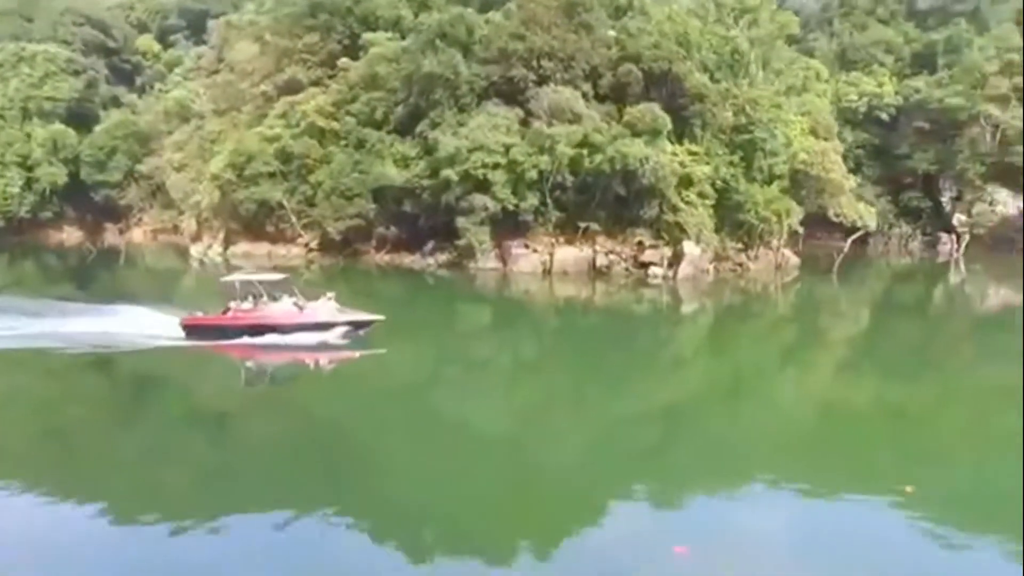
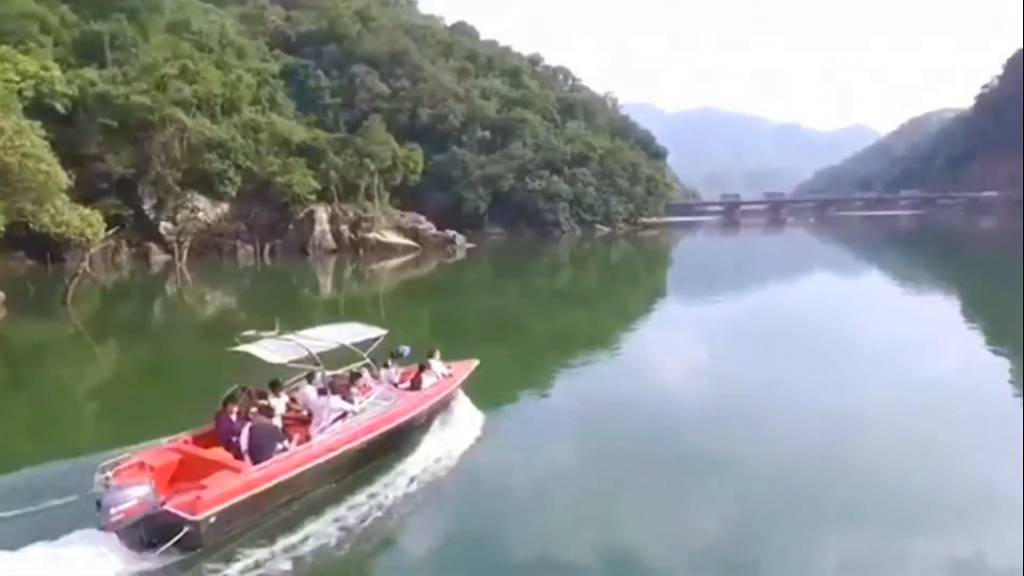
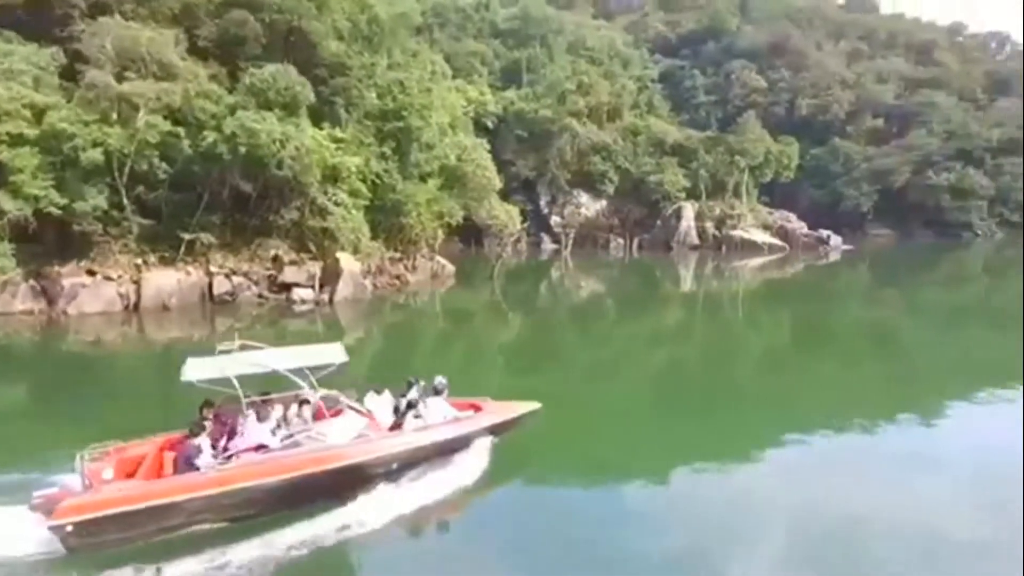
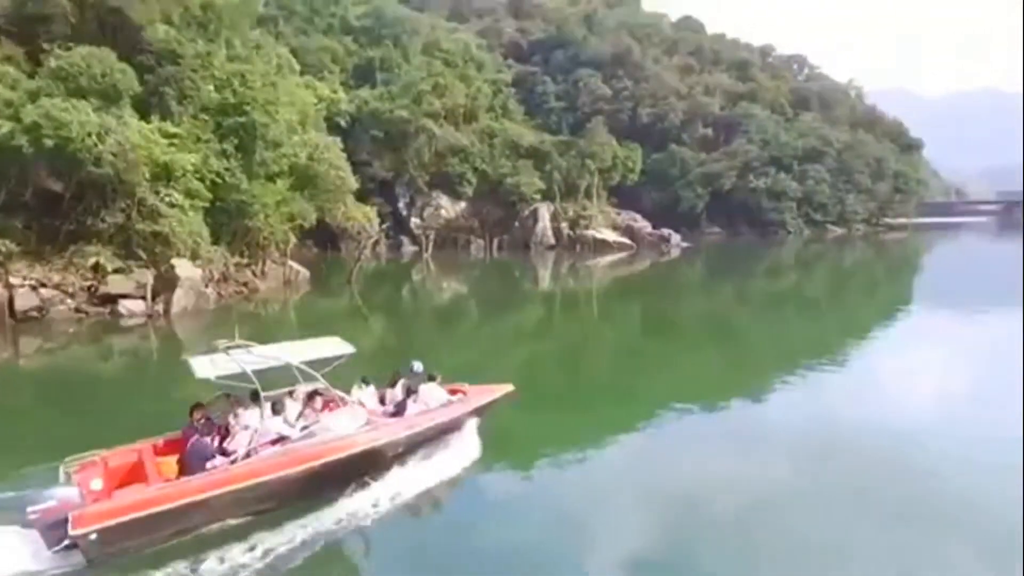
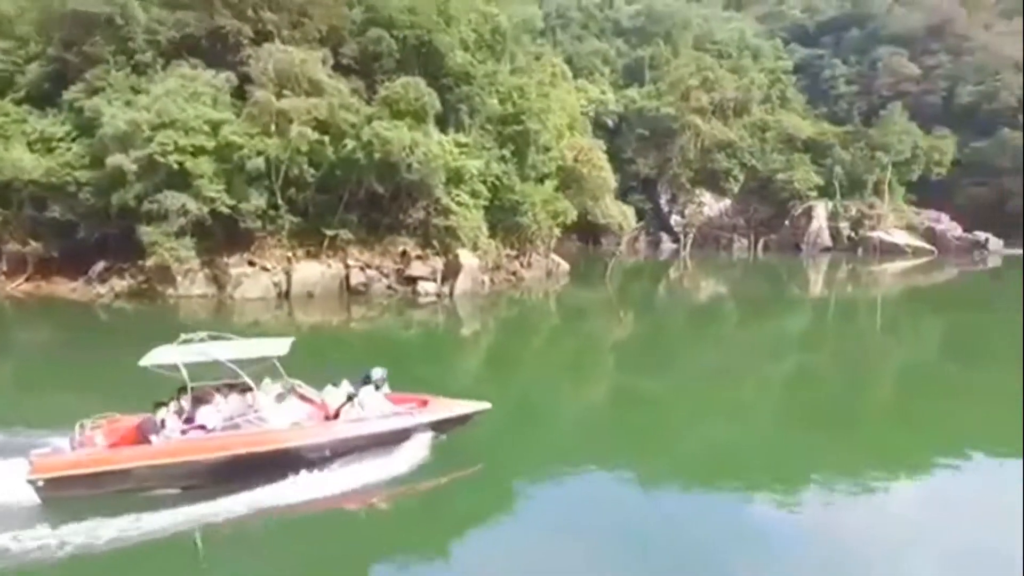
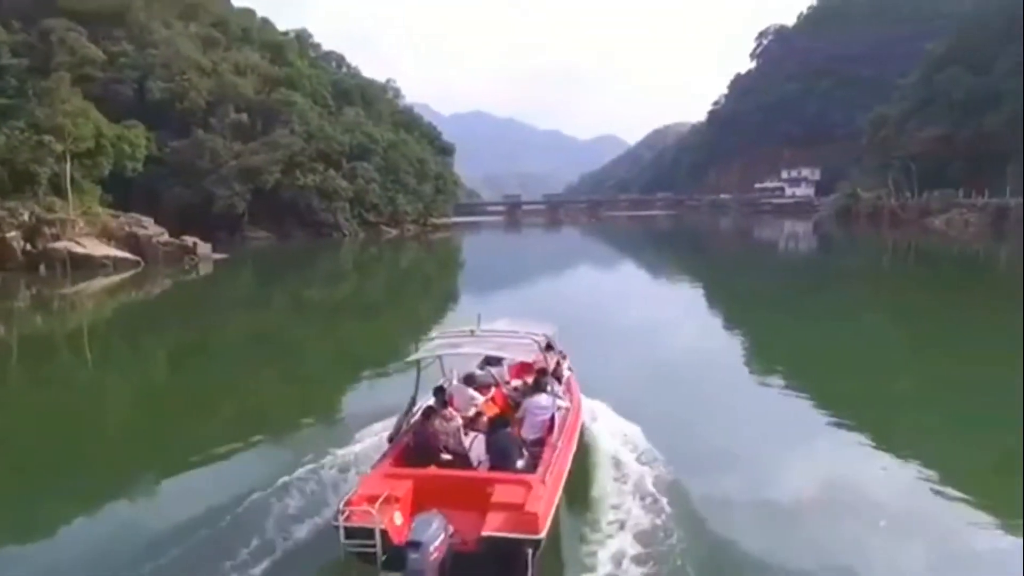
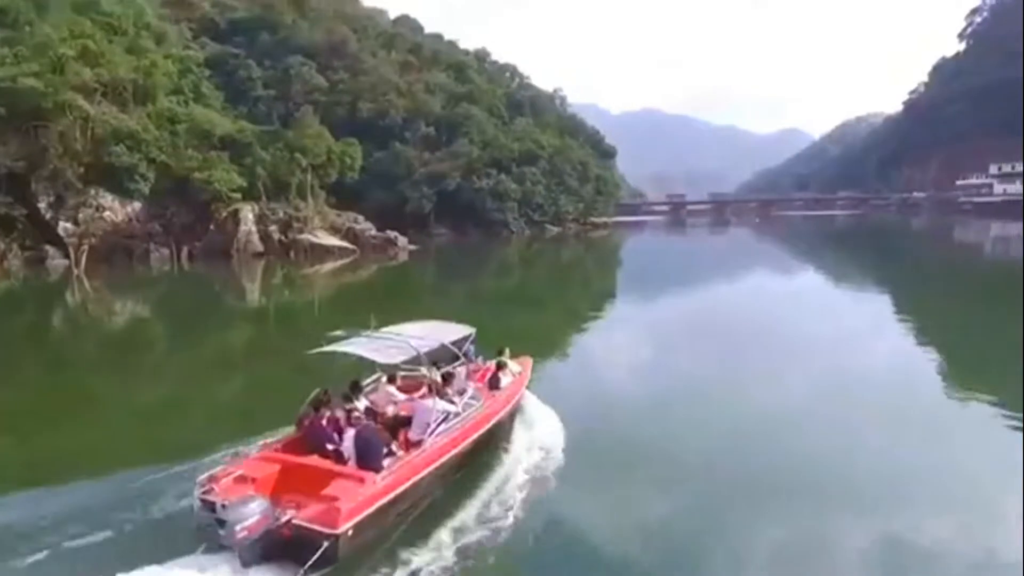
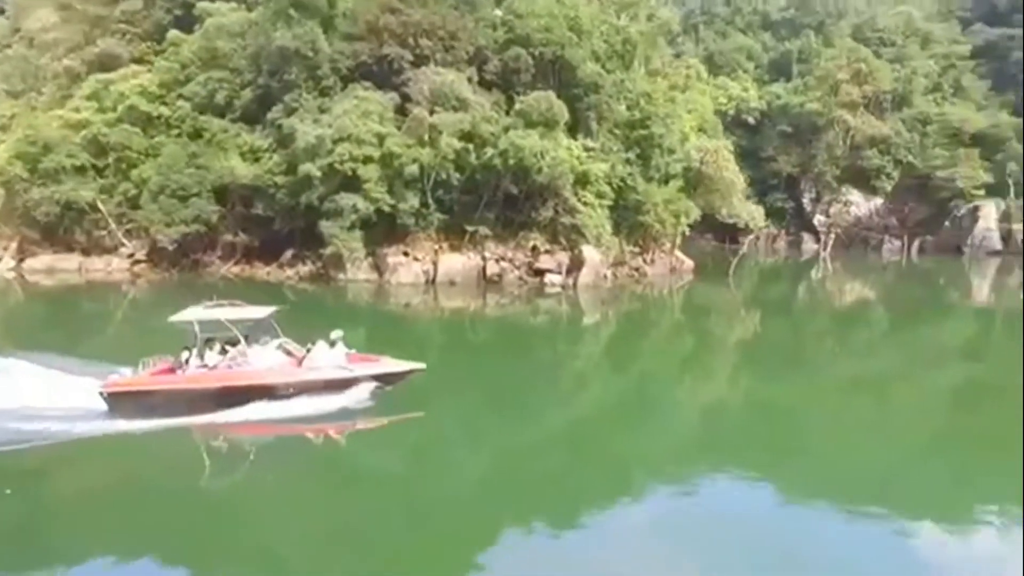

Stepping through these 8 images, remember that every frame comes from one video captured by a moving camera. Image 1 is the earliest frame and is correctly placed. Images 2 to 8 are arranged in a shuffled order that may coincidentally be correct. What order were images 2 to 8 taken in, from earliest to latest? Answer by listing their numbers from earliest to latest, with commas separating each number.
8, 5, 3, 4, 2, 7, 6
